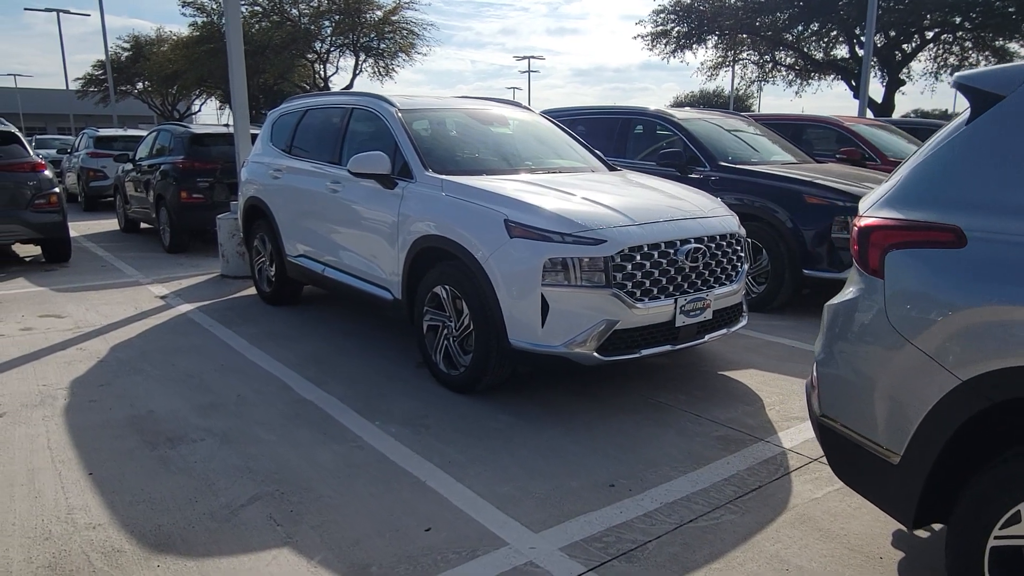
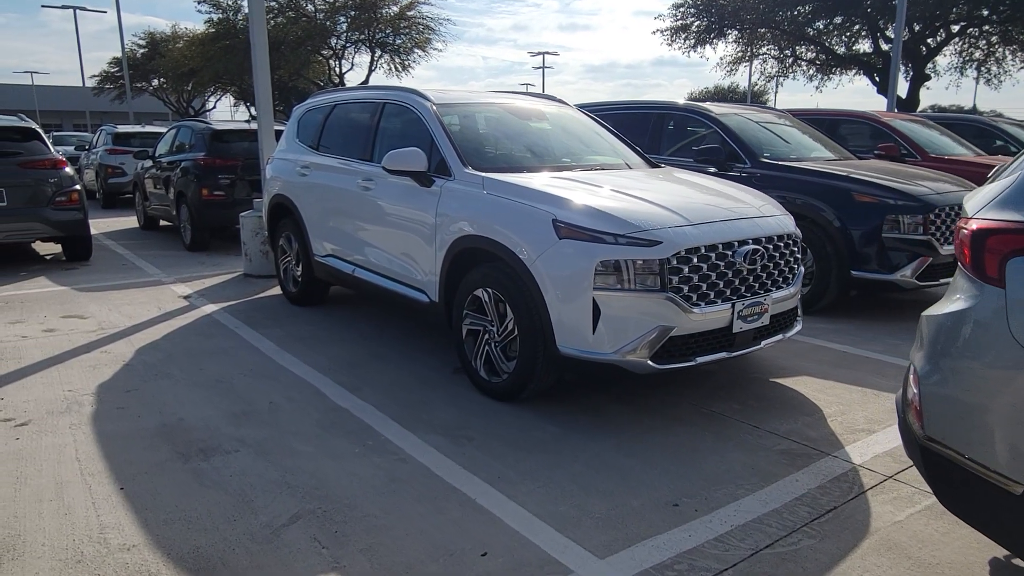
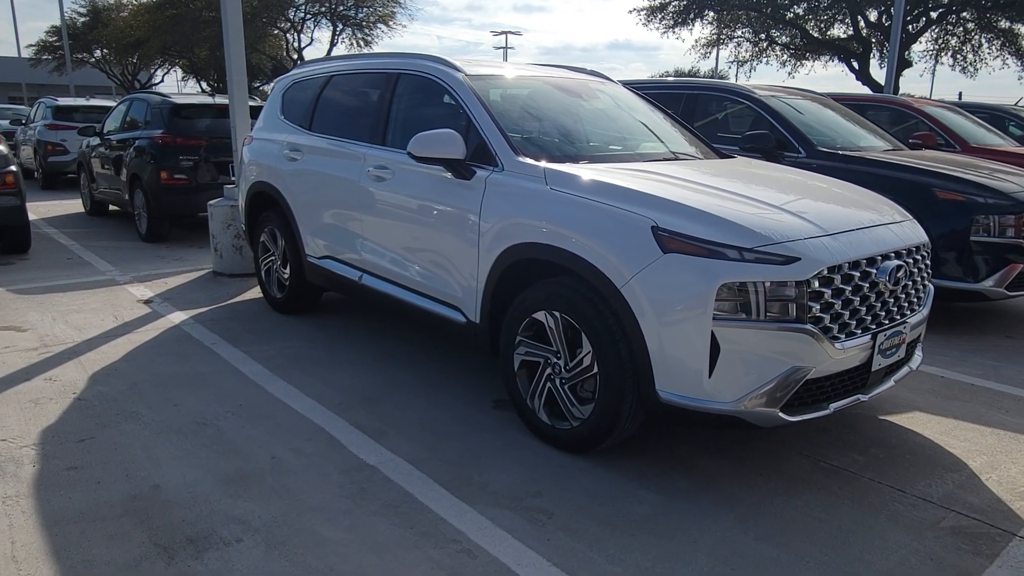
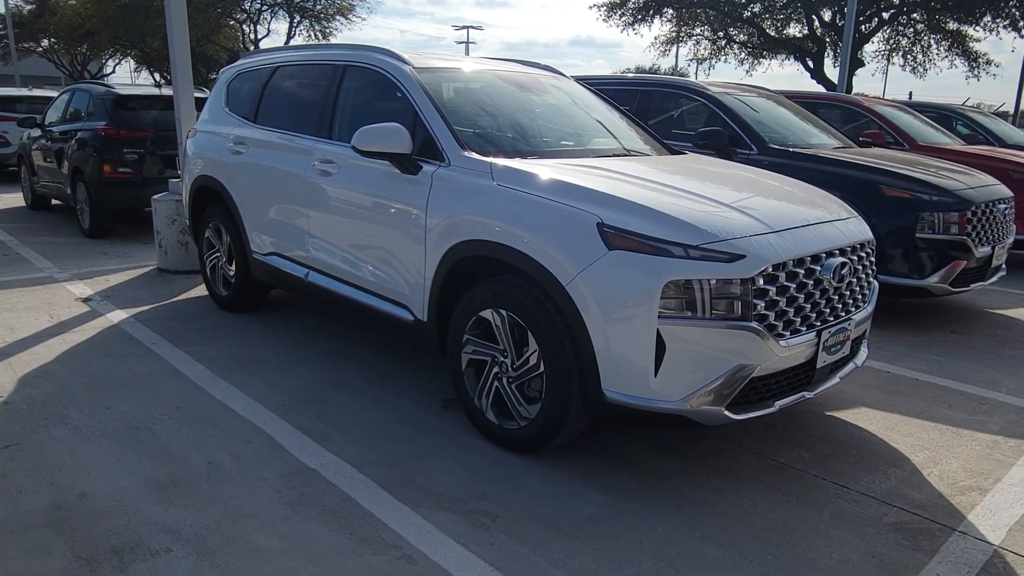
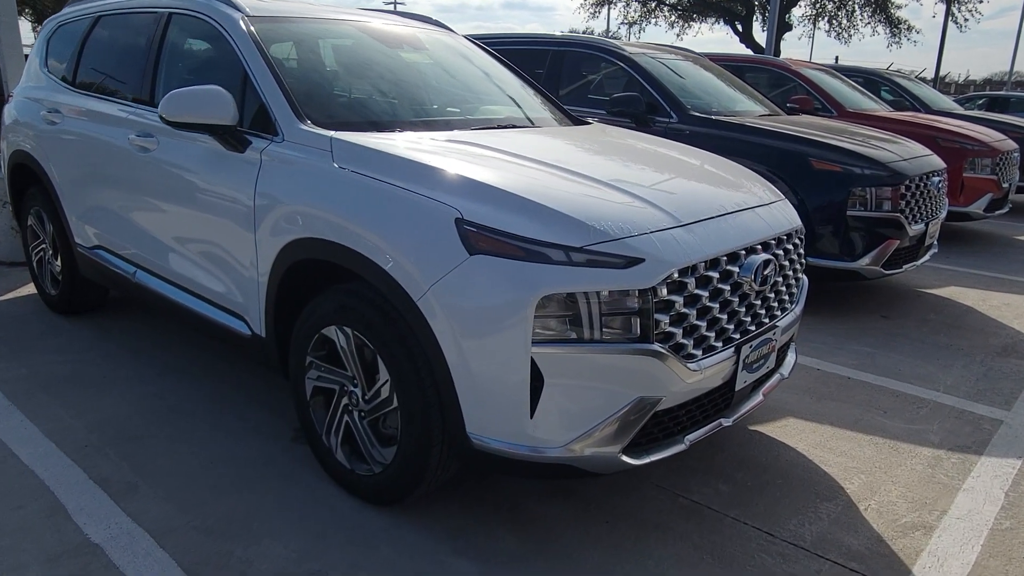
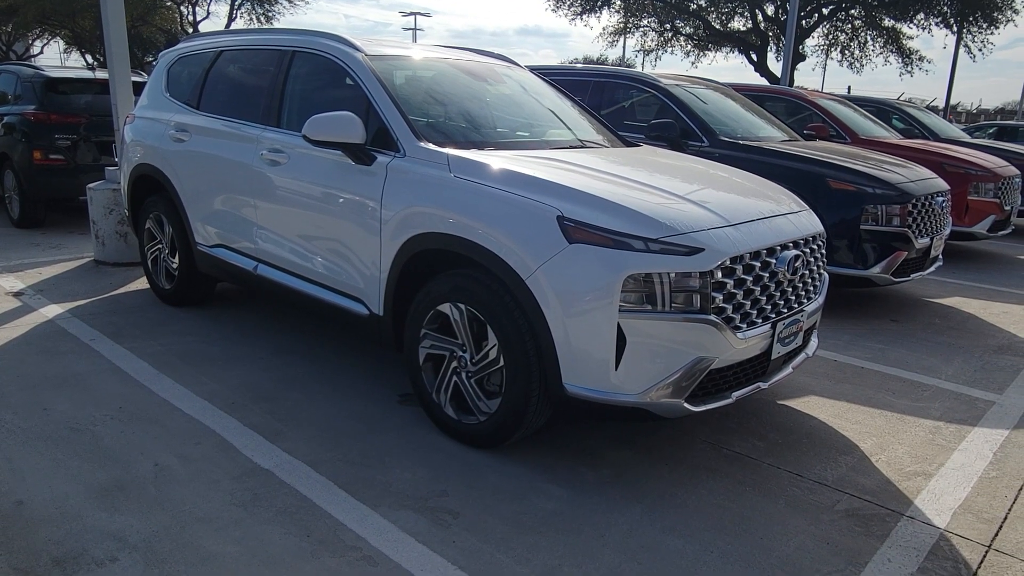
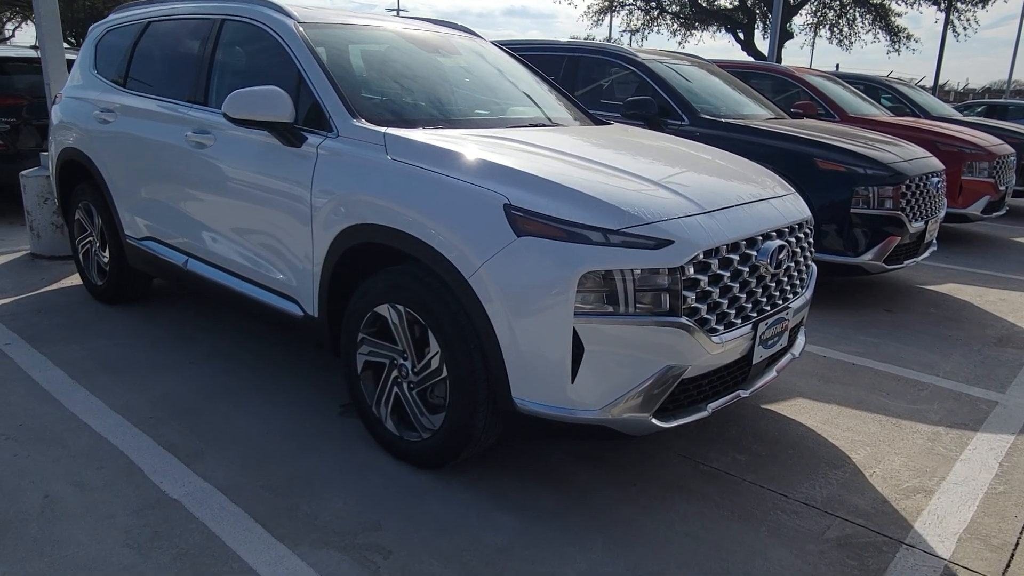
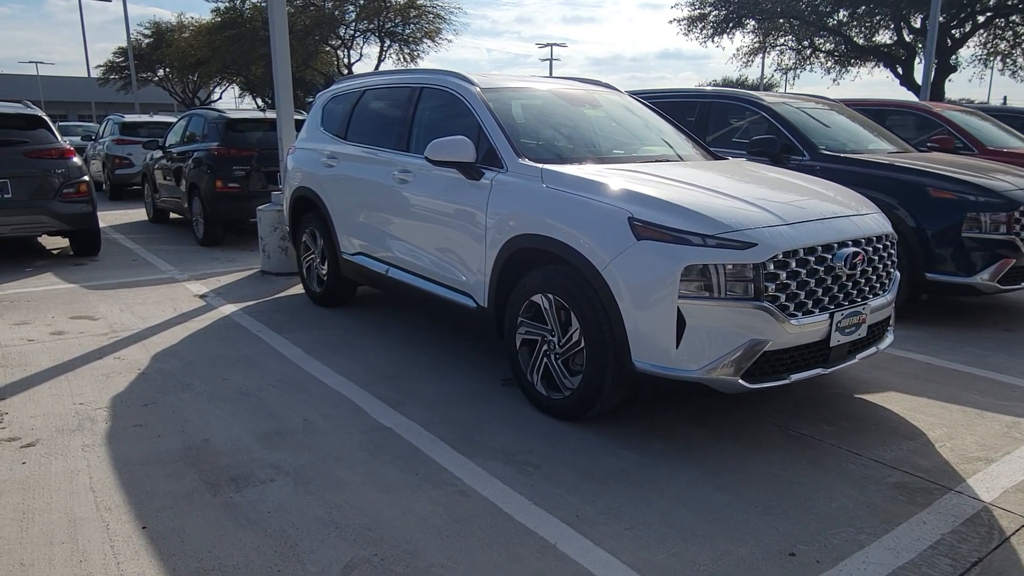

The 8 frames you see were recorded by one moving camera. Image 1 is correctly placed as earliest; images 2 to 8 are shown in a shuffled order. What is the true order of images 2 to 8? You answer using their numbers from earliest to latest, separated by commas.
2, 8, 3, 4, 6, 7, 5
